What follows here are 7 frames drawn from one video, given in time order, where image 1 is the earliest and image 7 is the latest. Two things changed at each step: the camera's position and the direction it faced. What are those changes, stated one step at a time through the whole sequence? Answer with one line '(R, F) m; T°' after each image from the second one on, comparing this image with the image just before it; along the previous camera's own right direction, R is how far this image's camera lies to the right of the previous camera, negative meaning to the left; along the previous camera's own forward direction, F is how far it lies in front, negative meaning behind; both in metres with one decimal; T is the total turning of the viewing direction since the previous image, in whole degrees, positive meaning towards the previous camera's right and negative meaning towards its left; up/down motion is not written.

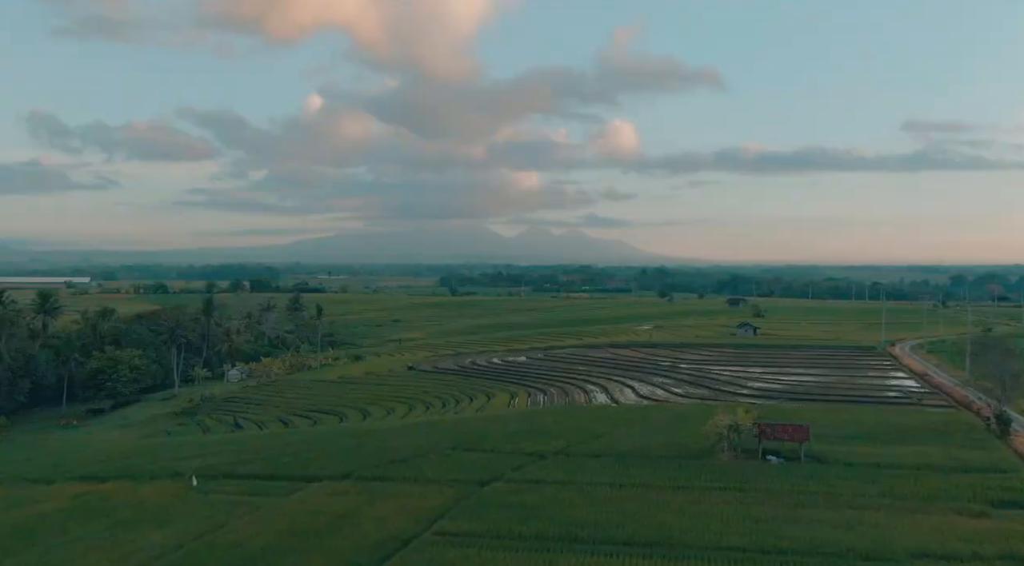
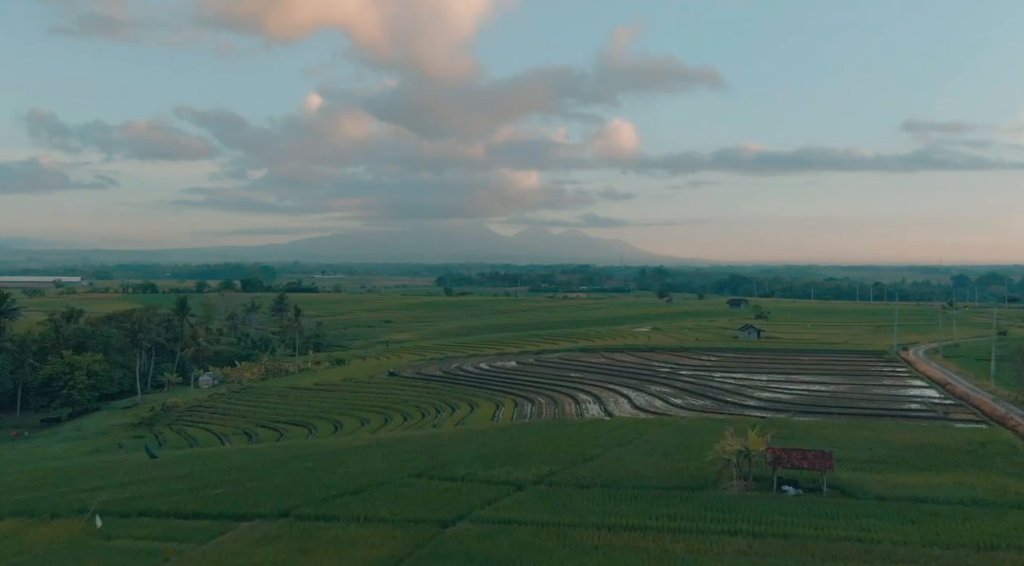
(+0.8, +4.5) m; 0°
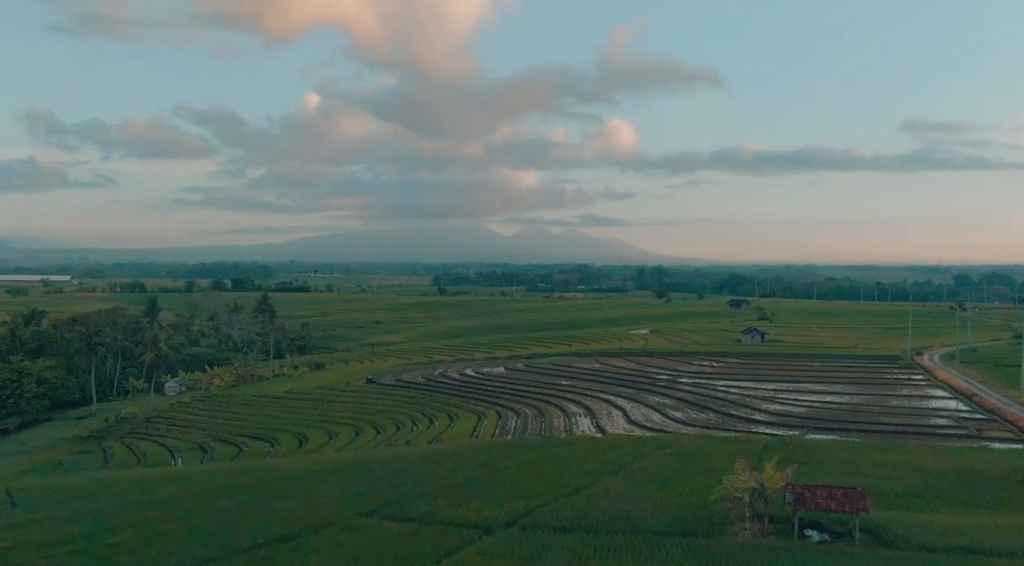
(+0.8, +4.6) m; 0°
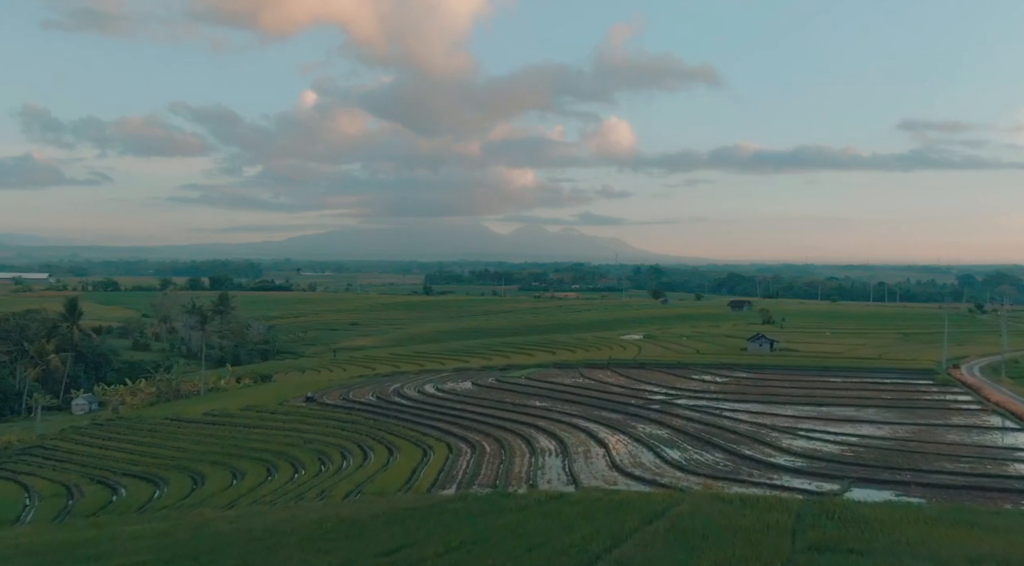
(+1.7, +9.8) m; 0°
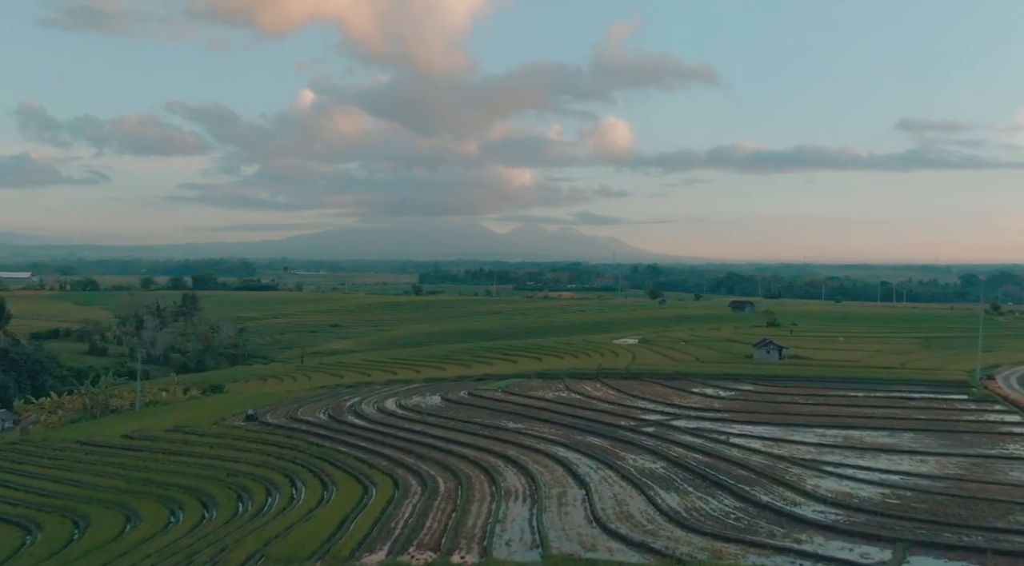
(+1.2, +7.1) m; 0°
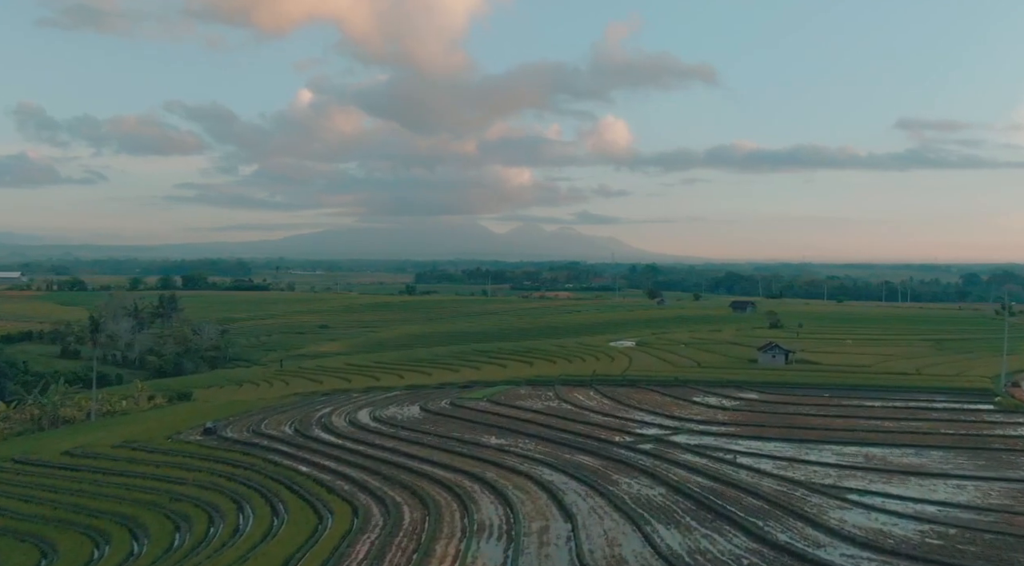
(+0.7, +4.1) m; 0°
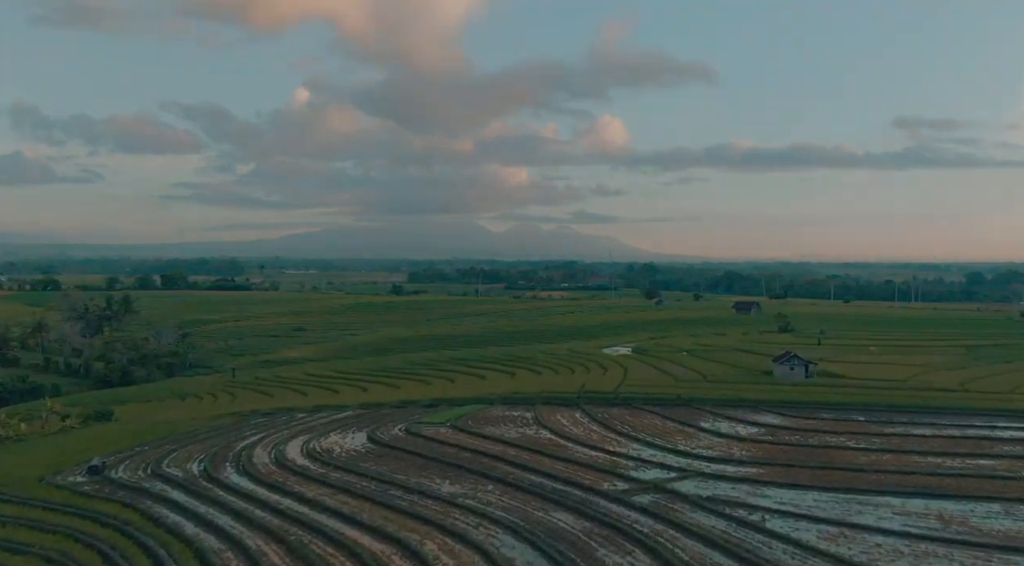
(+1.2, +8.3) m; 0°
